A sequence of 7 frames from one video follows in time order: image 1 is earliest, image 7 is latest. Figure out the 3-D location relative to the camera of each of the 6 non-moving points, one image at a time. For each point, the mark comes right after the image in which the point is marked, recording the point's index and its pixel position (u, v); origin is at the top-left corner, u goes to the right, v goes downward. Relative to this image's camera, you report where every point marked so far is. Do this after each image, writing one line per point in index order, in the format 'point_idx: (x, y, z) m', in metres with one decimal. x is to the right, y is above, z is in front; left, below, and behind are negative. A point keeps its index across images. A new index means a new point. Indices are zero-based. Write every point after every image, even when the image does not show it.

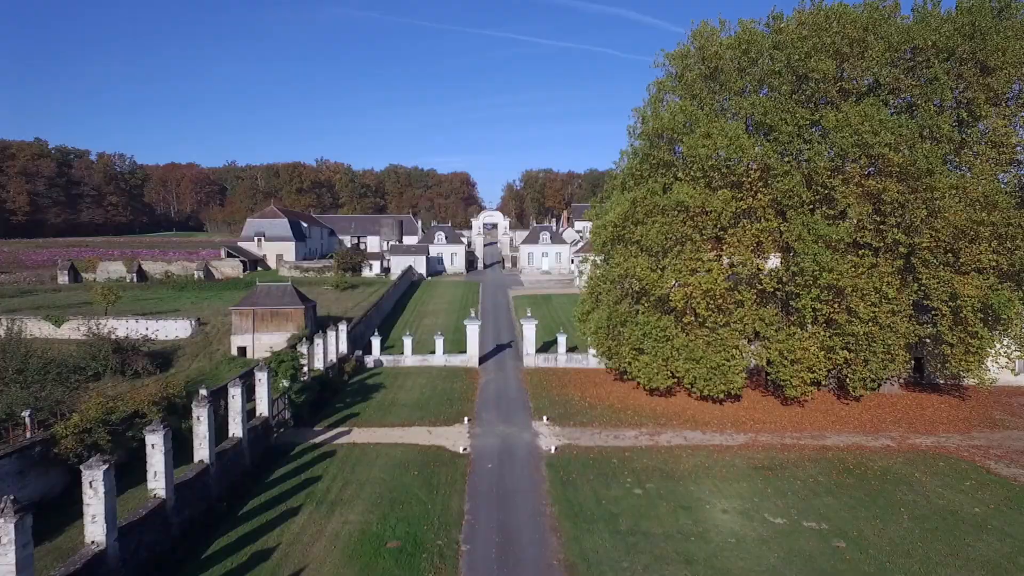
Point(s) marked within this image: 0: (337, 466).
0: (-3.9, -4.0, +14.2) m
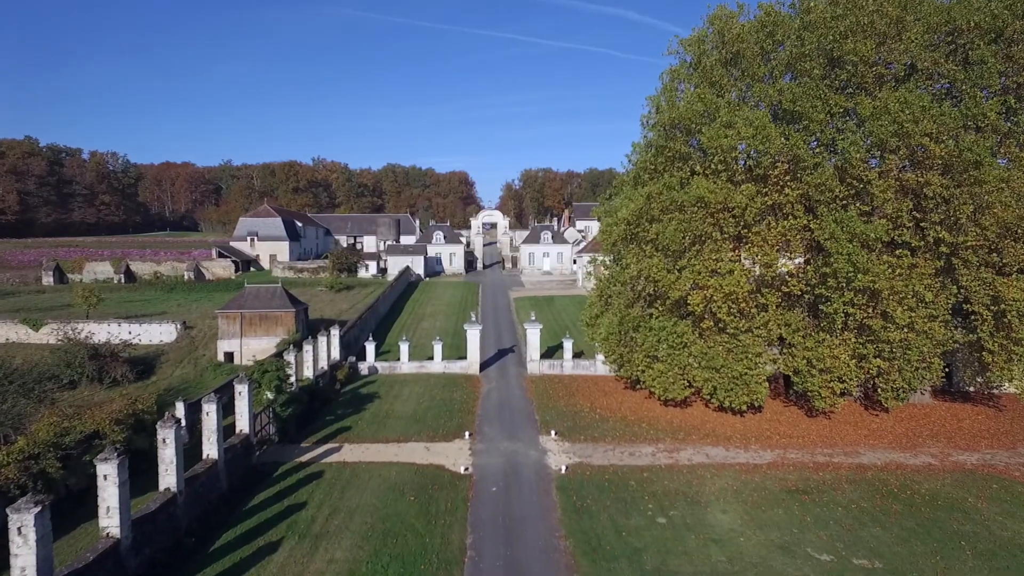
0: (-3.8, -4.0, +12.7) m
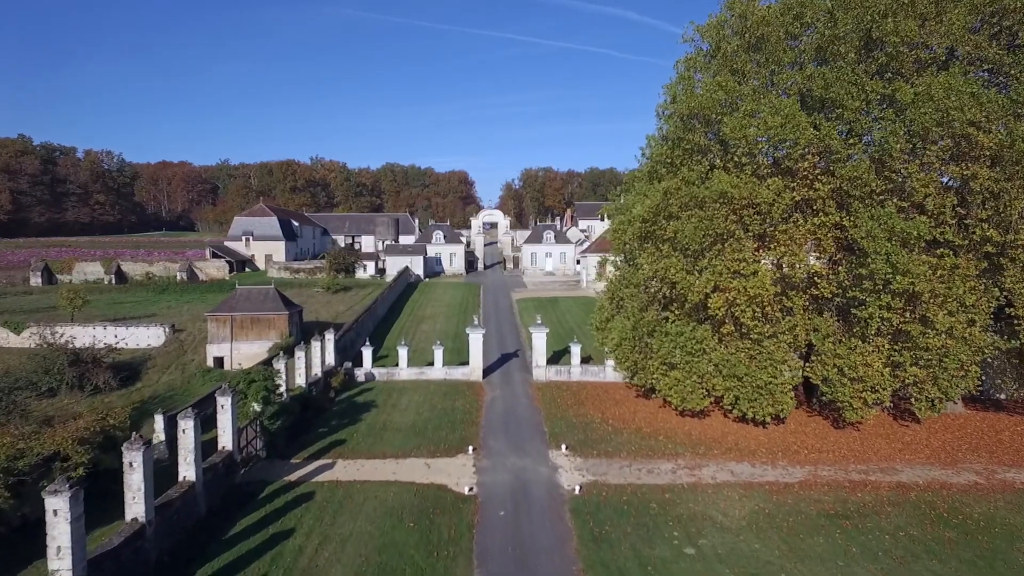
0: (-3.6, -4.1, +11.5) m
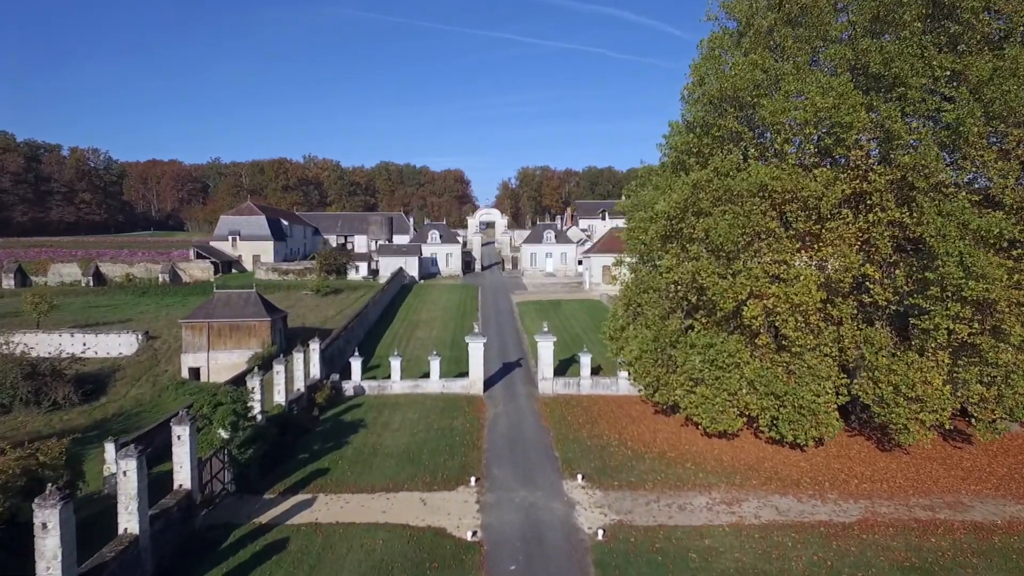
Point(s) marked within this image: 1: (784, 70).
0: (-3.4, -4.2, +9.5) m
1: (+5.8, +4.7, +13.7) m
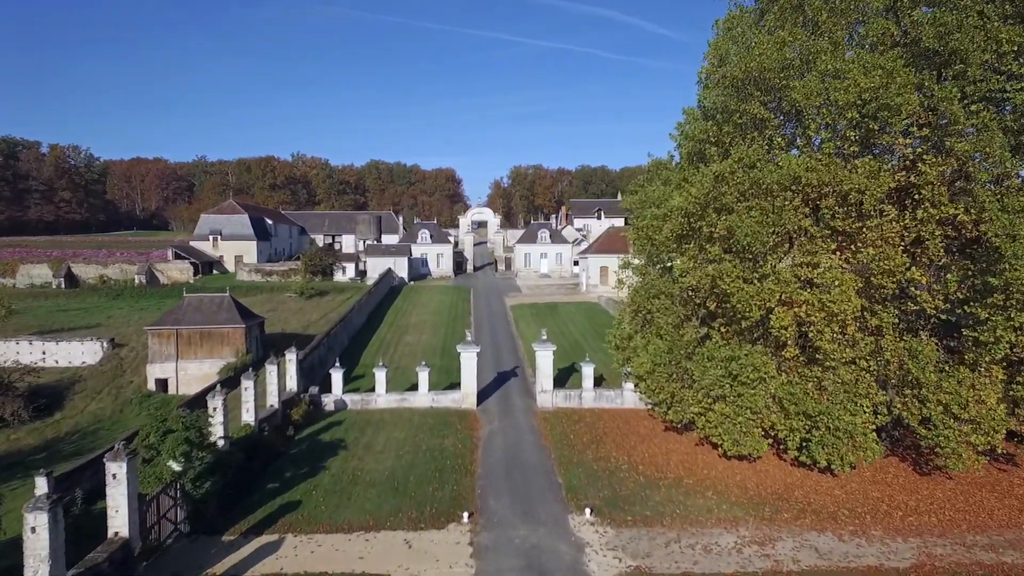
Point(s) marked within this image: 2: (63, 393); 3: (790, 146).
0: (-3.4, -4.4, +7.8) m
1: (+5.8, +4.6, +12.2) m
2: (-13.8, -3.2, +19.6) m
3: (+5.3, +2.7, +12.3) m
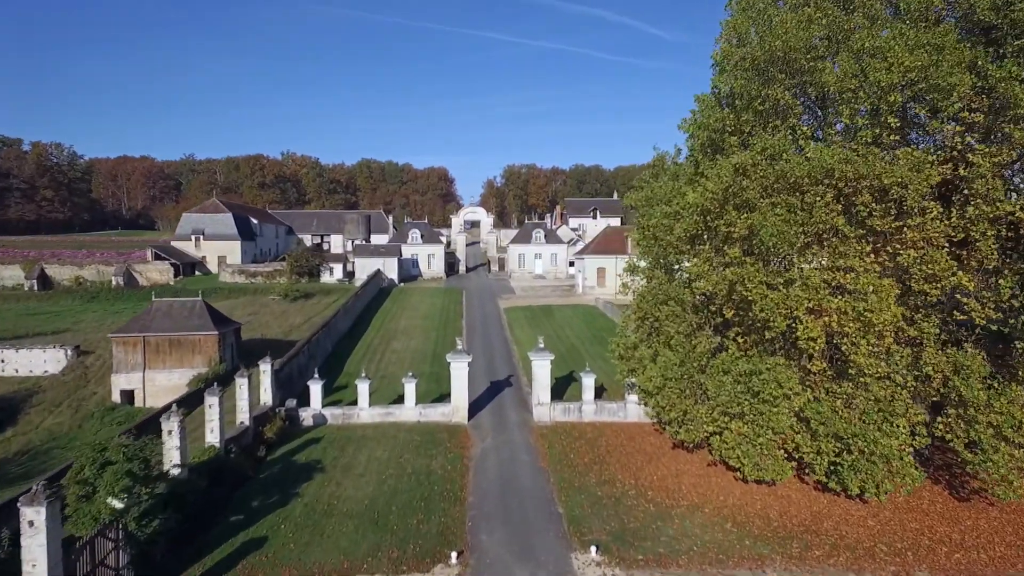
0: (-3.4, -4.5, +6.4) m
1: (+5.7, +4.5, +10.8) m
2: (-14.0, -3.3, +18.1) m
3: (+5.3, +2.6, +10.9) m
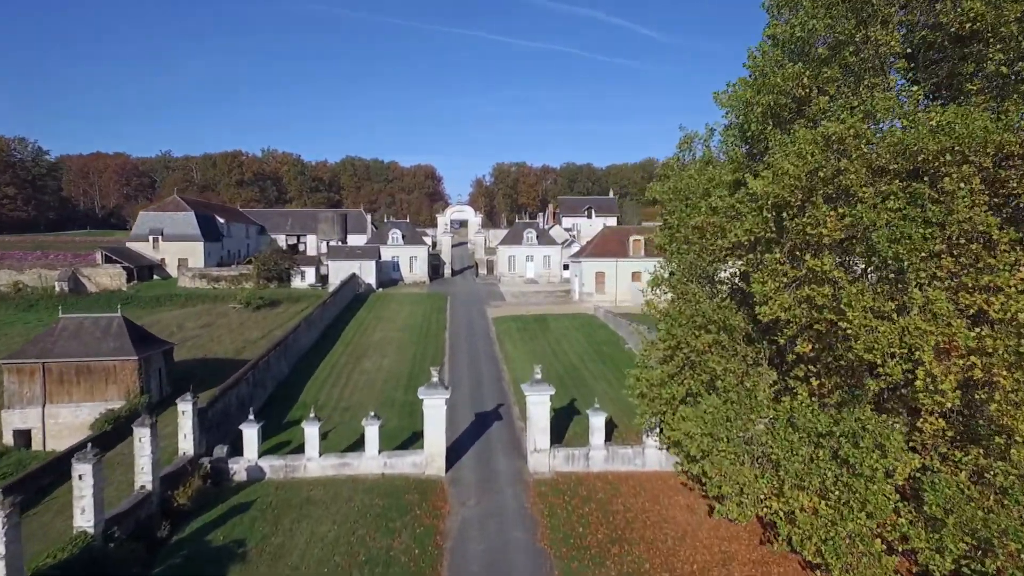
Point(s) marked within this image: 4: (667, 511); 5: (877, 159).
0: (-3.4, -4.8, +2.8) m
1: (+5.6, +4.1, +7.4) m
2: (-14.2, -3.7, +14.3) m
3: (+5.1, +2.3, +7.5) m
4: (+2.7, -4.0, +11.5) m
5: (+4.2, +1.5, +7.5) m
